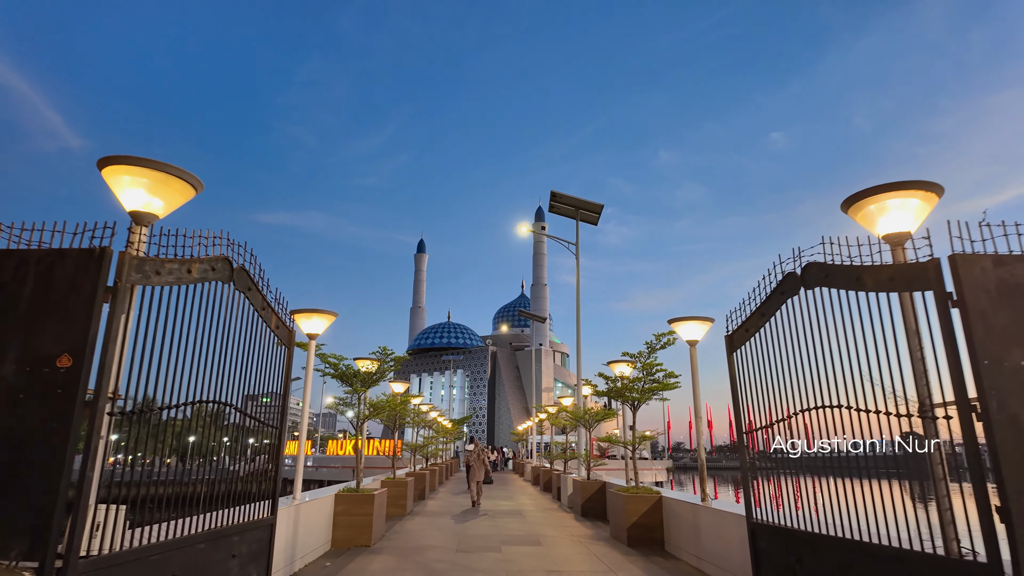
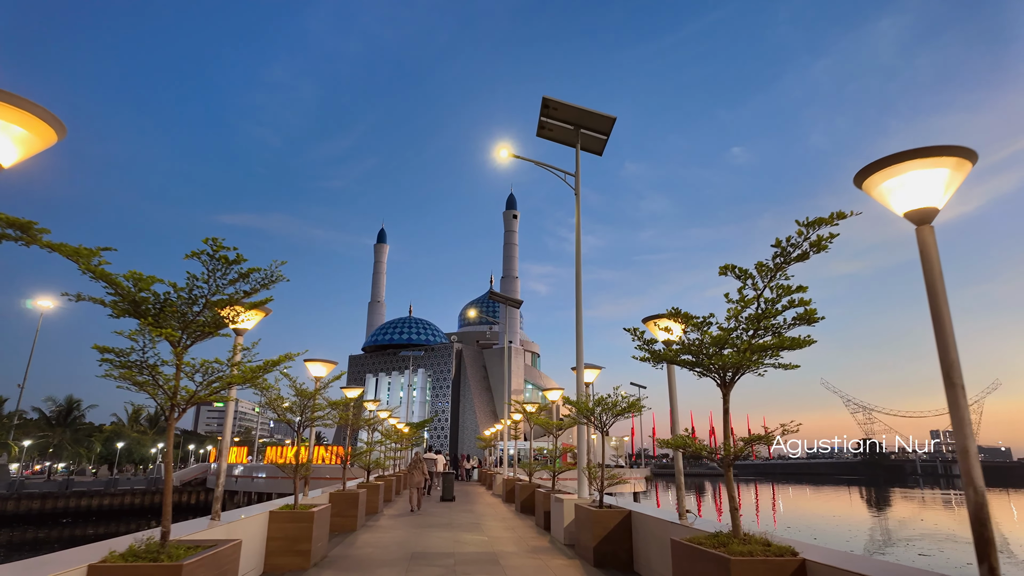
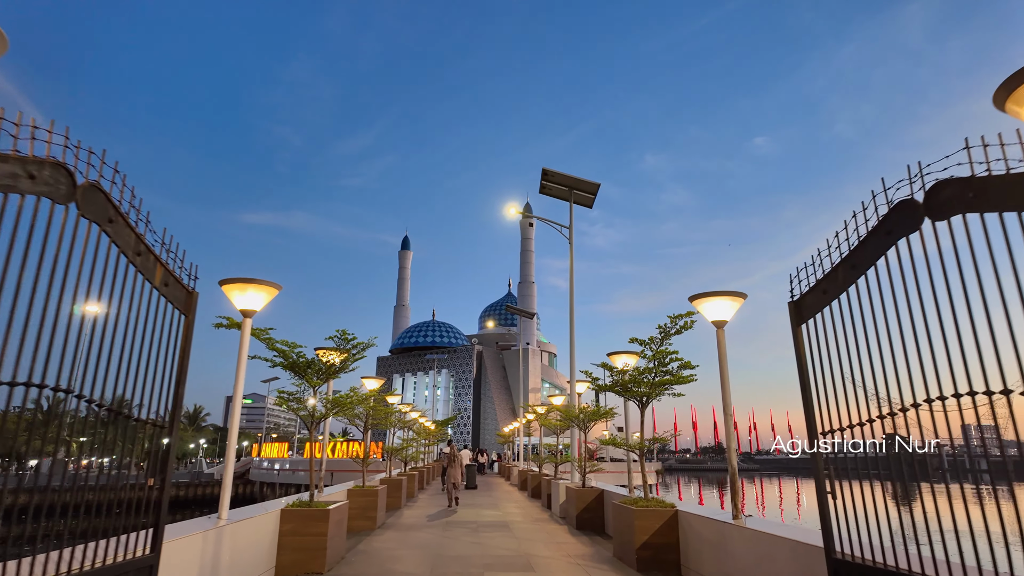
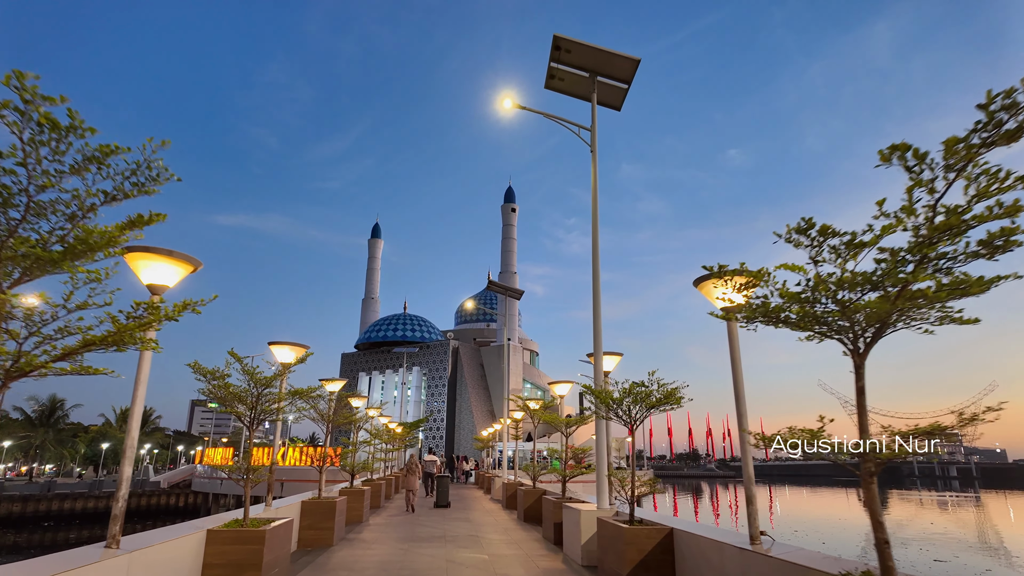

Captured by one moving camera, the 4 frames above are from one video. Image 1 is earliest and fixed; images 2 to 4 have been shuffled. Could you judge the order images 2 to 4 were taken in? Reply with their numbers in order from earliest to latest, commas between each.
3, 2, 4
